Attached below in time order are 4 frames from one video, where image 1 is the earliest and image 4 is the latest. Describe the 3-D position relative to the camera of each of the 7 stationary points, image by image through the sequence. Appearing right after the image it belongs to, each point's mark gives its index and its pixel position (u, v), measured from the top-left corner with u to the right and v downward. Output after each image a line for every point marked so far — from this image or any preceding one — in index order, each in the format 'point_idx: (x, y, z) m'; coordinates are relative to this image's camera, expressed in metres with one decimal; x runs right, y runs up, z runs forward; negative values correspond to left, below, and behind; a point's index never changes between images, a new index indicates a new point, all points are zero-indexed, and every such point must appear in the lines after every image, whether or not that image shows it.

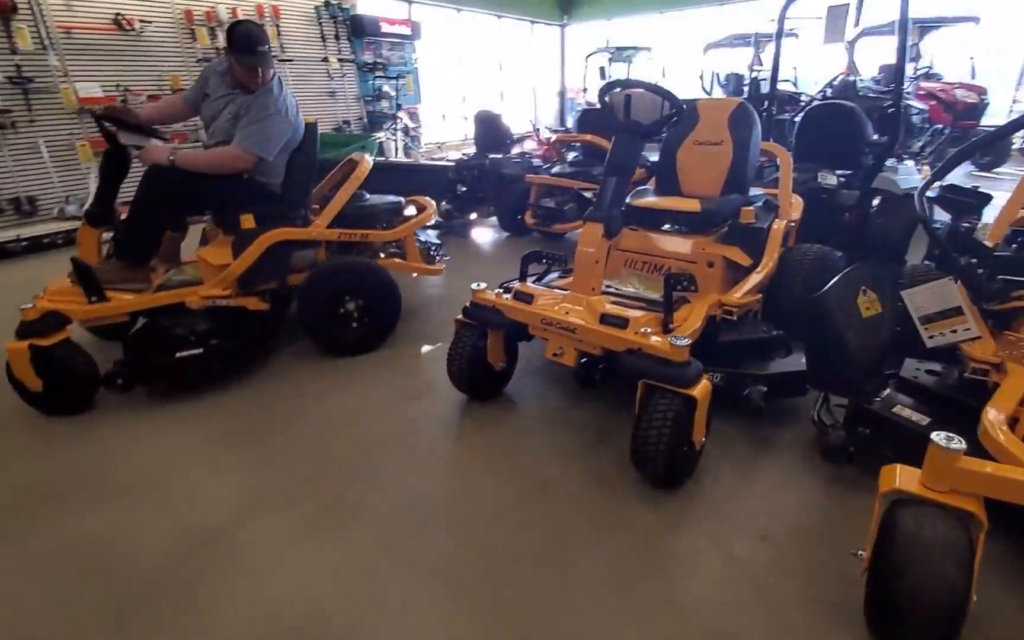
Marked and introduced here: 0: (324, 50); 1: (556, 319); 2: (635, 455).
0: (-2.9, +4.1, +7.8) m
1: (+0.2, 0.0, +1.8) m
2: (+0.4, -0.4, +1.6) m
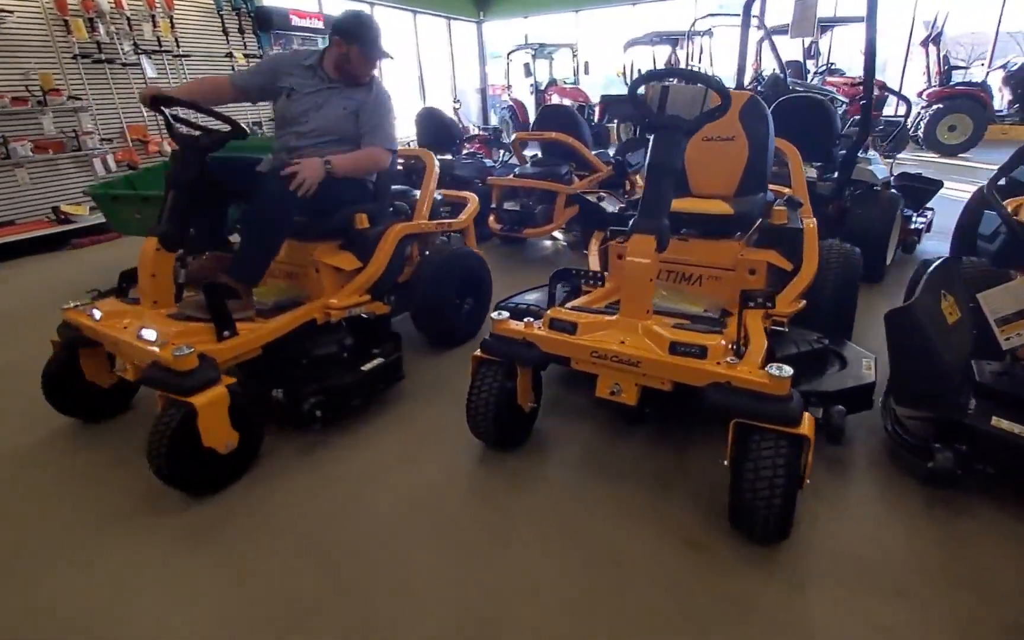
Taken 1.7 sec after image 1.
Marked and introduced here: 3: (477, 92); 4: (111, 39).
0: (-3.9, +3.8, +6.9) m
1: (+0.3, -0.1, +1.6) m
2: (+0.6, -0.5, +1.4) m
3: (-0.9, +5.8, +12.9) m
4: (-4.5, +3.1, +5.7) m
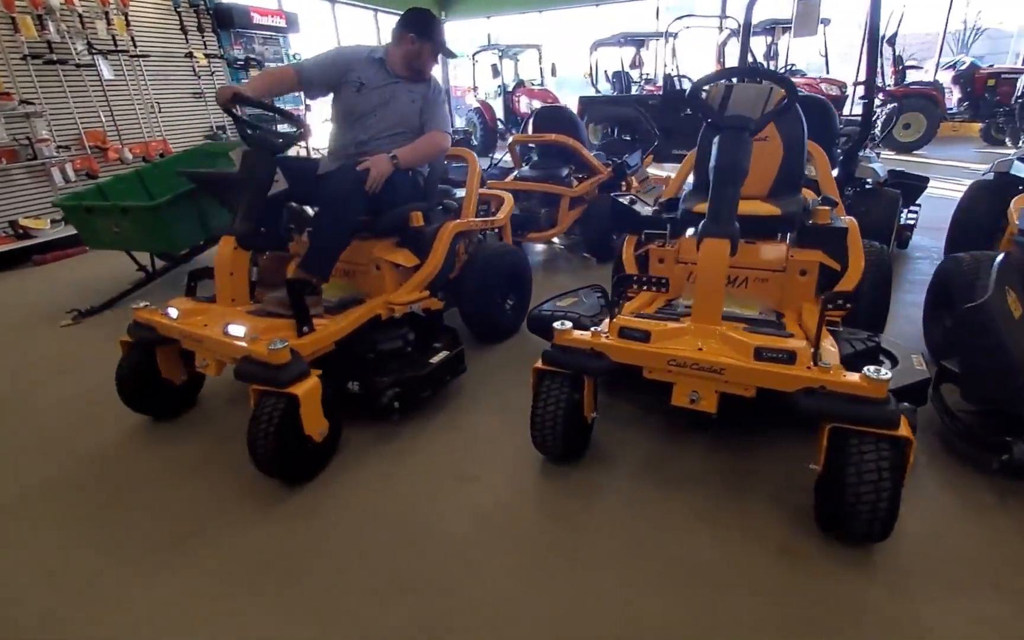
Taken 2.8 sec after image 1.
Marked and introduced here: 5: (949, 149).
0: (-4.2, +3.6, +6.6) m
1: (+0.6, -0.1, +1.5) m
2: (+0.9, -0.5, +1.4) m
3: (-1.7, +5.7, +12.8) m
4: (-4.7, +2.9, +5.3) m
5: (+7.2, +2.8, +8.4) m
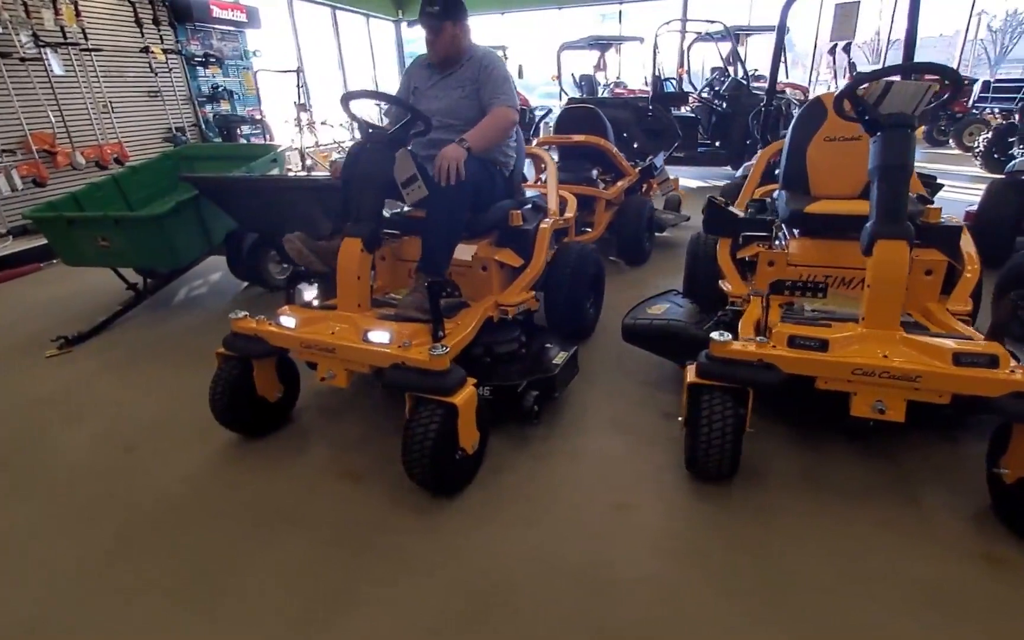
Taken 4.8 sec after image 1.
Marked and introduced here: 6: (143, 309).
0: (-4.3, +3.3, +6.0) m
1: (+1.1, -0.1, +1.4) m
2: (+1.4, -0.5, +1.3) m
3: (-2.6, +5.5, +12.4) m
4: (-4.6, +2.7, +4.7) m
5: (+6.9, +3.0, +9.0) m
6: (-2.6, +0.1, +3.6) m
